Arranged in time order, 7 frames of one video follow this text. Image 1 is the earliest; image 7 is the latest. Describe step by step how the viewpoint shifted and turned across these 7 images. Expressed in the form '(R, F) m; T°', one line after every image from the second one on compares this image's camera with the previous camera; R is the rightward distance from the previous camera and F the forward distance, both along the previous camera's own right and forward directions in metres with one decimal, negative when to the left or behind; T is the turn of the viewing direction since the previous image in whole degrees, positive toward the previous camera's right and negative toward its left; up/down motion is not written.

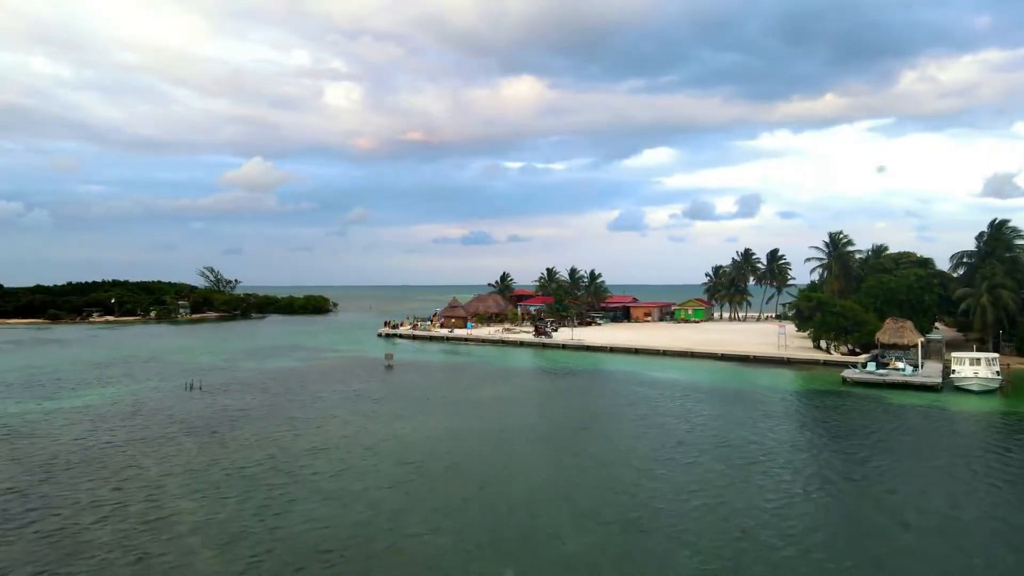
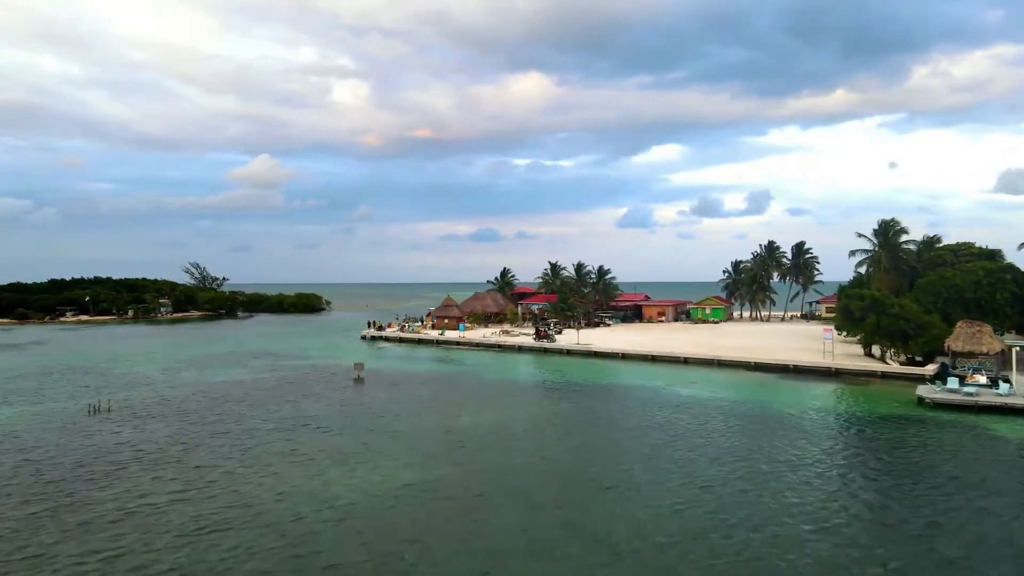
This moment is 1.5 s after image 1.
(+0.6, +6.8) m; -1°
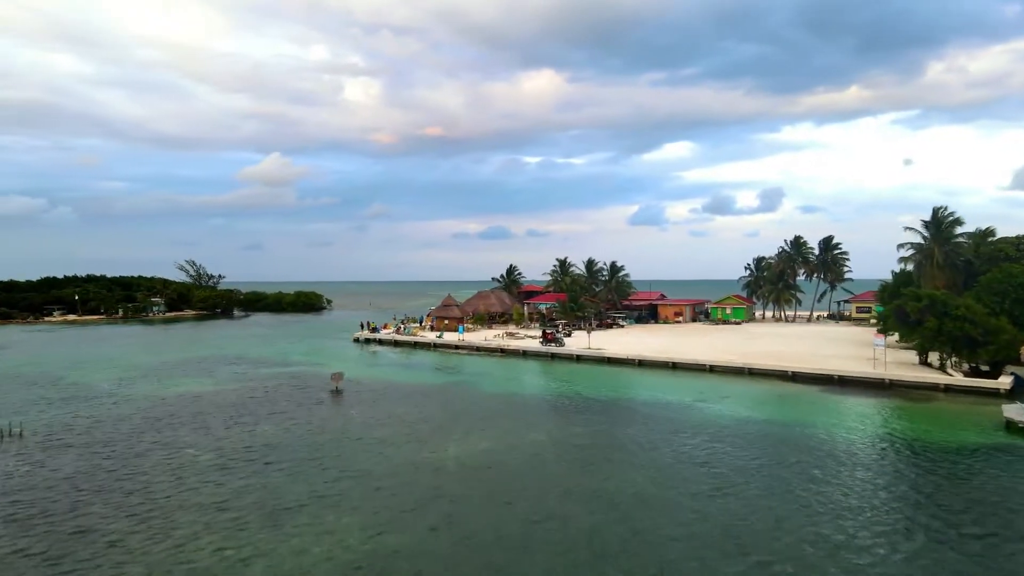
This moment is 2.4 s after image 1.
(+0.4, +4.7) m; -1°
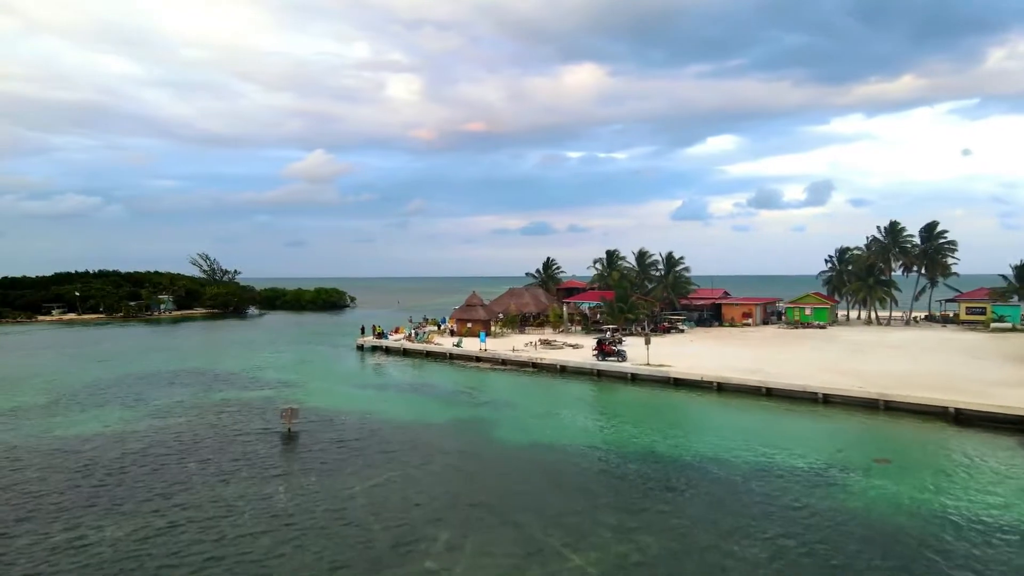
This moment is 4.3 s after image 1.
(+0.3, +9.8) m; -3°
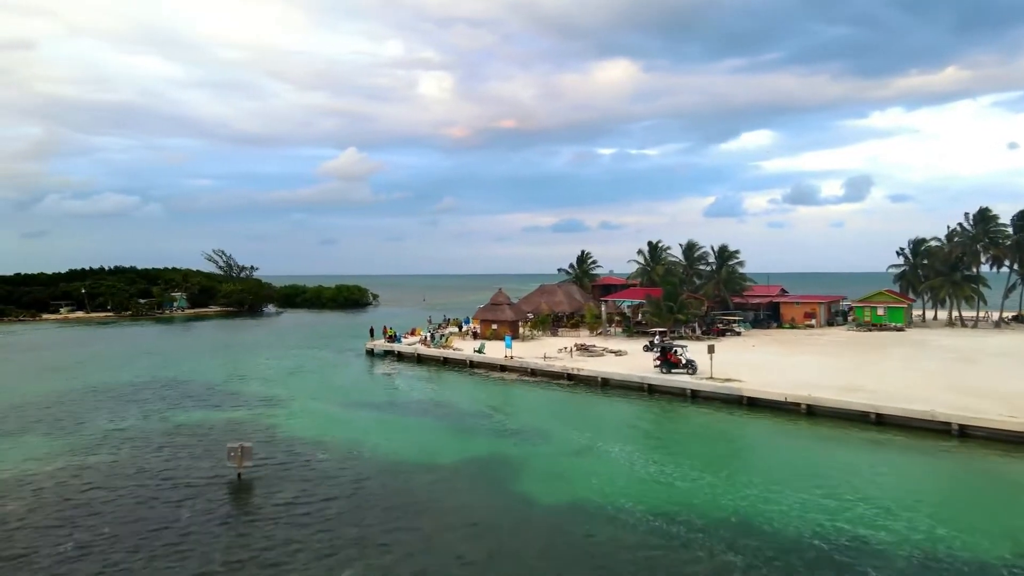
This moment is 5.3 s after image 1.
(0.0, +5.9) m; -2°
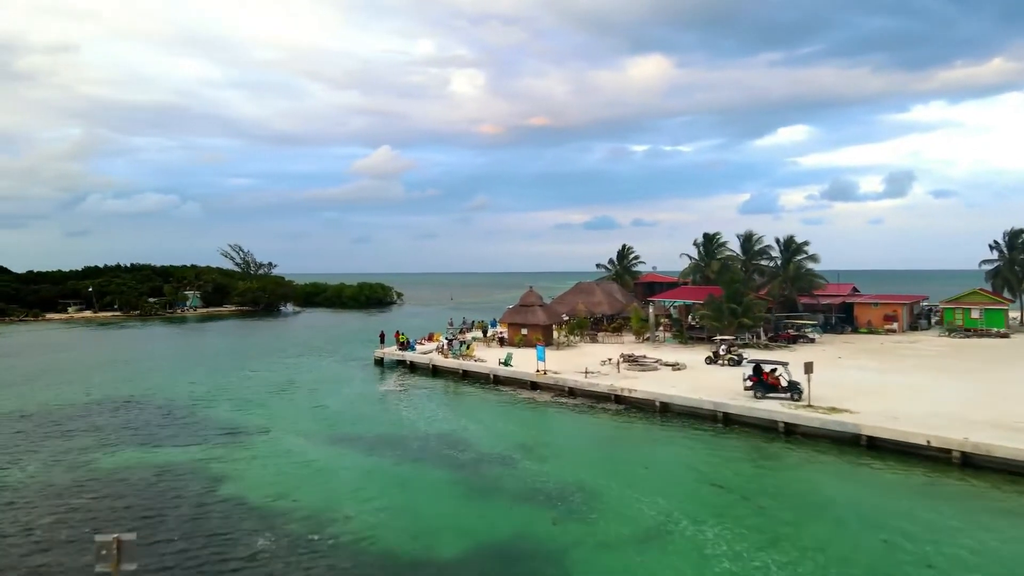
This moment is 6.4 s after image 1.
(-0.1, +6.0) m; -2°
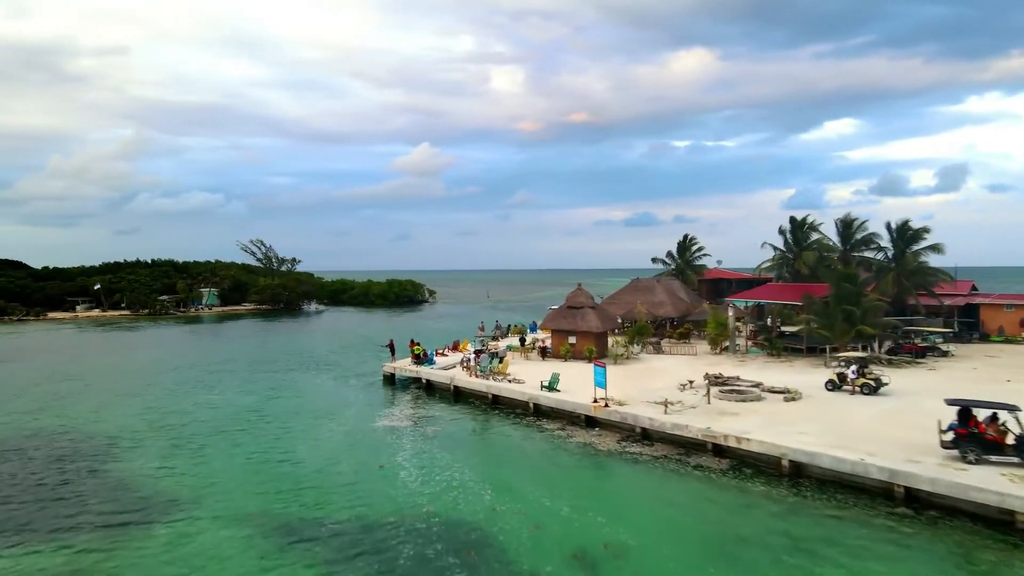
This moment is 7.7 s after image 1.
(-0.2, +7.5) m; -3°
